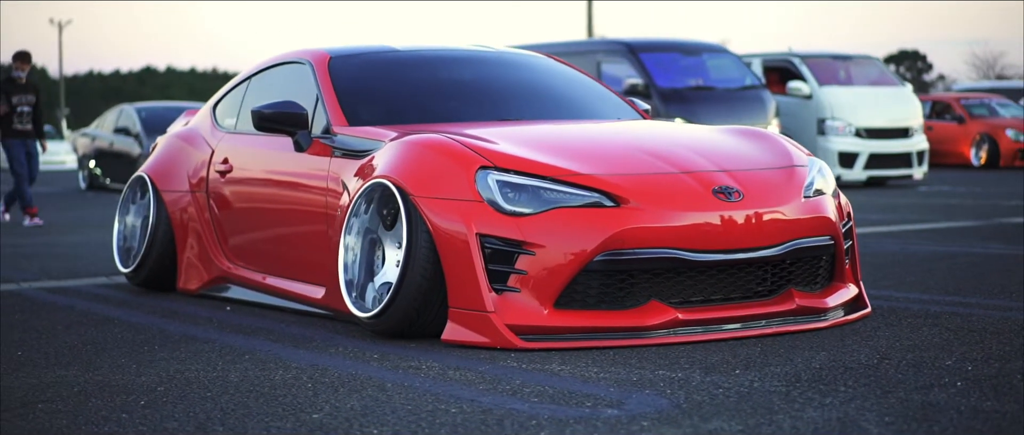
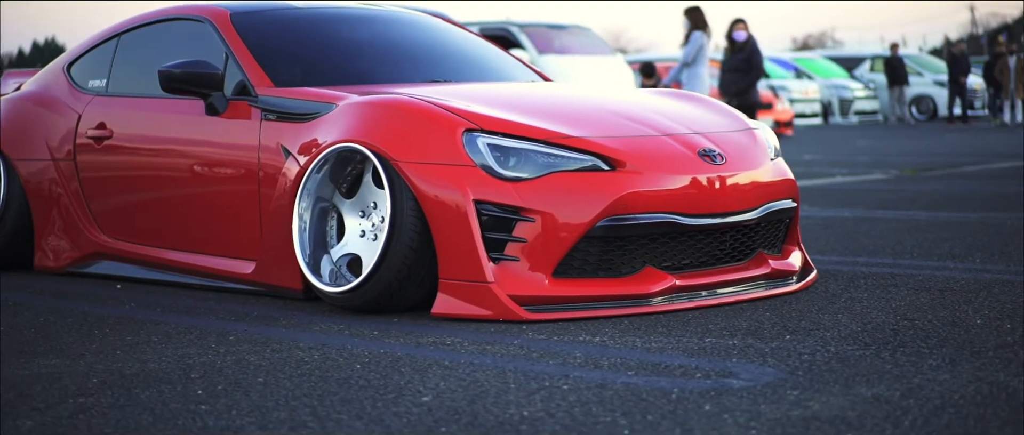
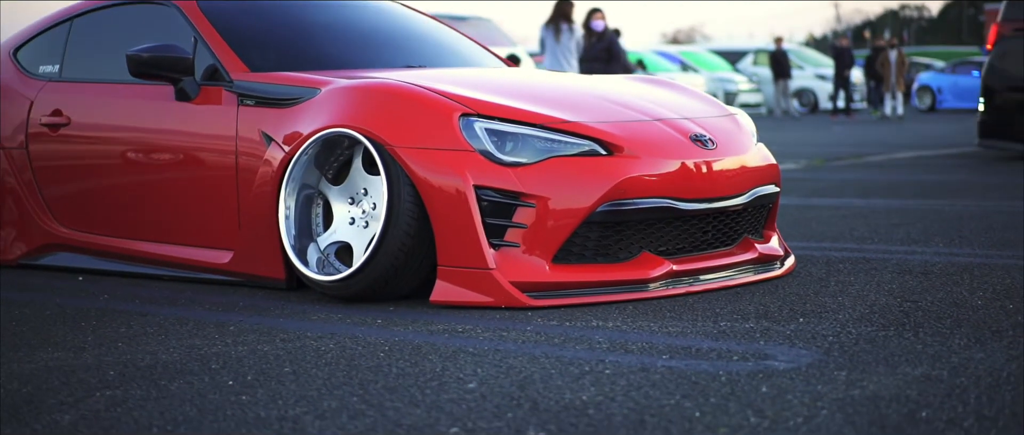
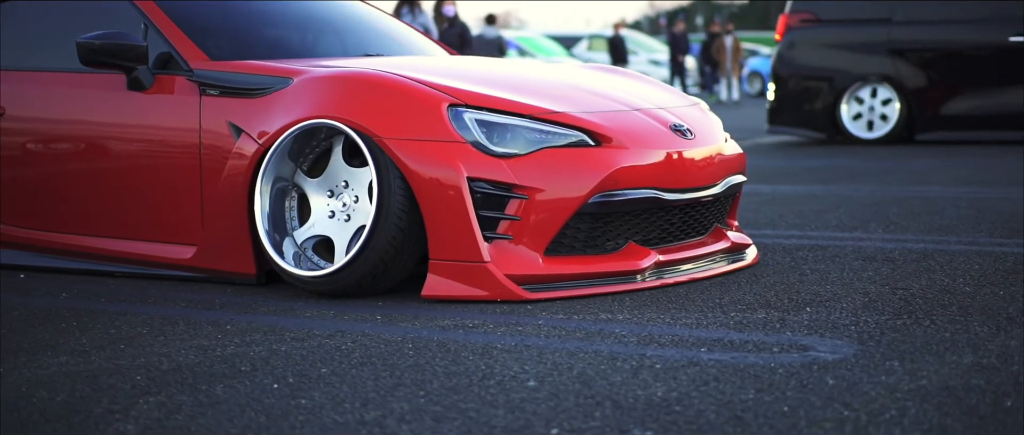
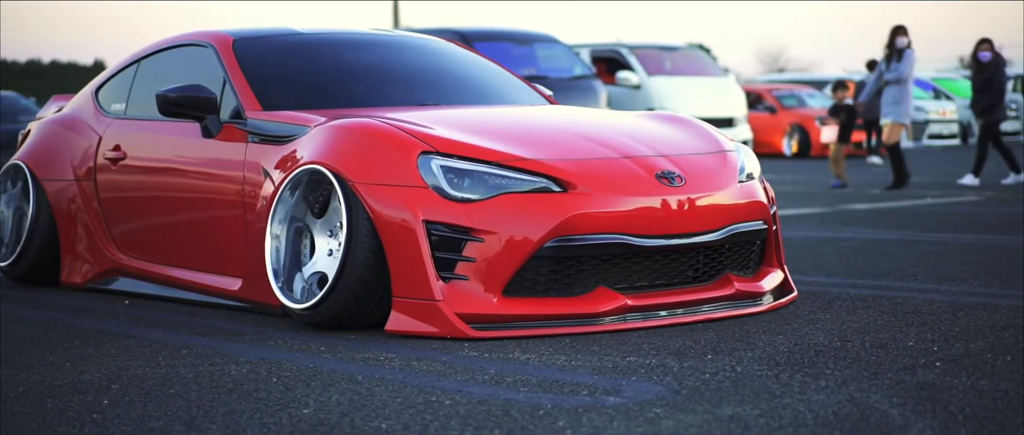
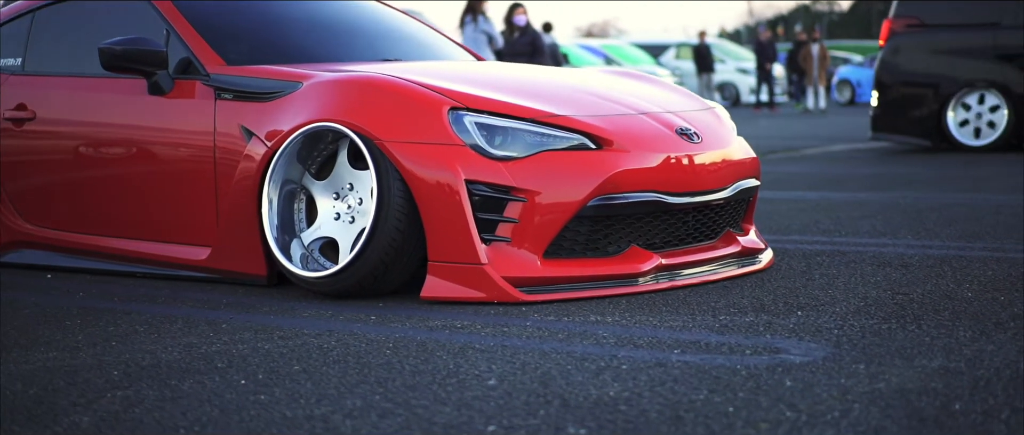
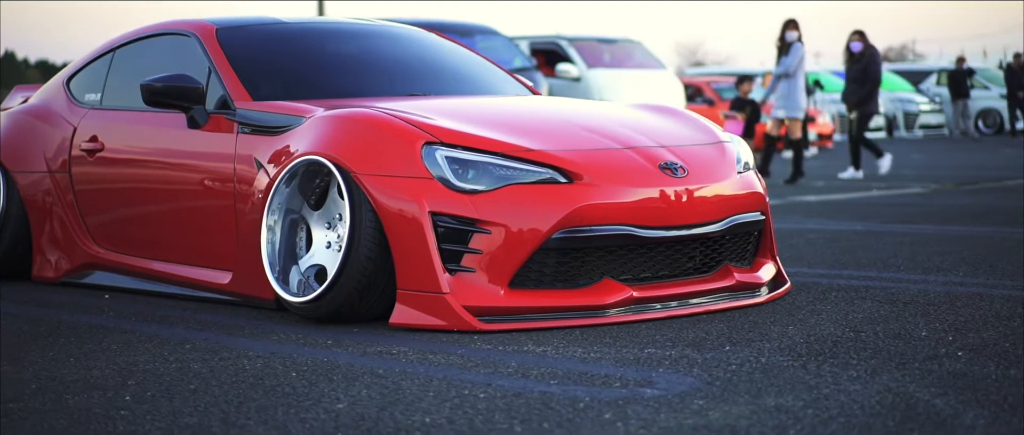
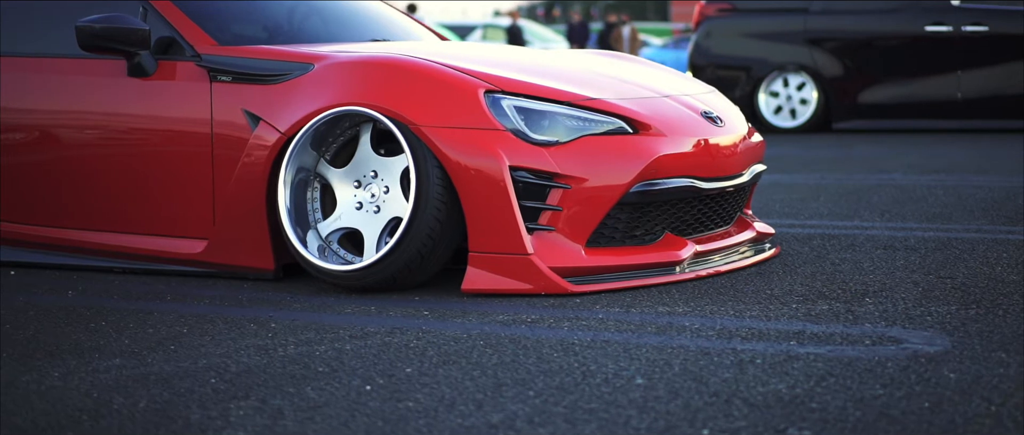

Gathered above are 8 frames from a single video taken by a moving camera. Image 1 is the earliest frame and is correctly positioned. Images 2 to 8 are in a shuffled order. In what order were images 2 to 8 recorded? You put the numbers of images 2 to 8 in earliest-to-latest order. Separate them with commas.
5, 7, 2, 3, 6, 4, 8
